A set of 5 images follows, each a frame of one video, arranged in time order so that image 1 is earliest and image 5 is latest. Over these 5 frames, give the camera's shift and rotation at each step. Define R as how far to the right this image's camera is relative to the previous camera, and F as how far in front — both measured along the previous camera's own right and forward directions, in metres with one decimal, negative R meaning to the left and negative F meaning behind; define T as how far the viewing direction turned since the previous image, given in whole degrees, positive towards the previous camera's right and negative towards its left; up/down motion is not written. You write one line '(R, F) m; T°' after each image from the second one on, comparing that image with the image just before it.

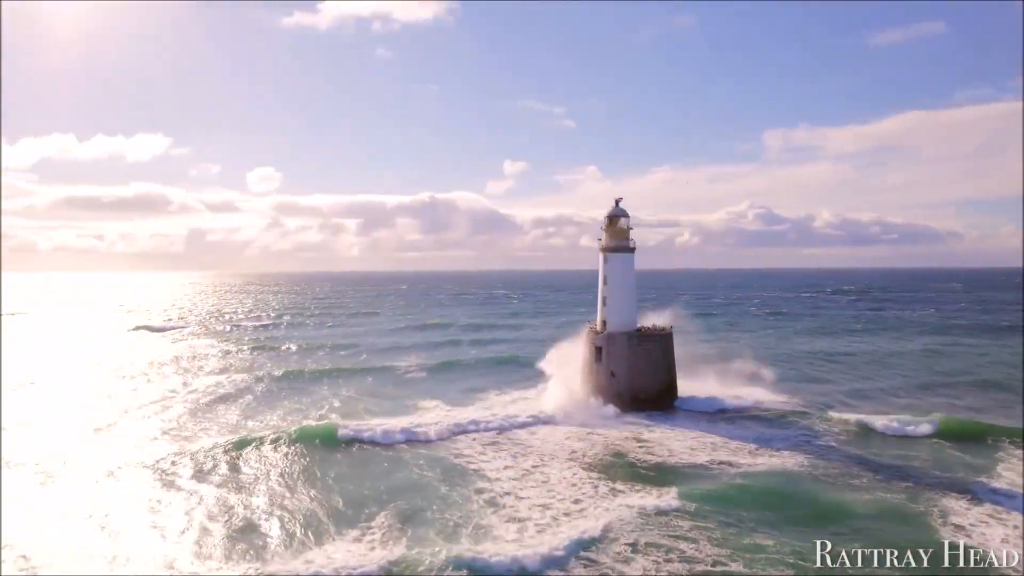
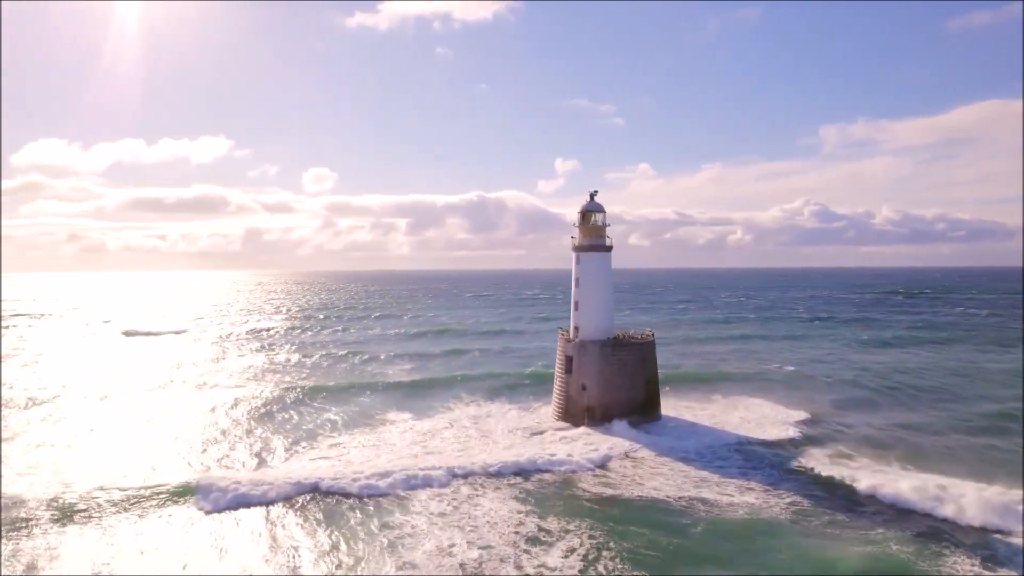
(+2.4, +1.9) m; -4°
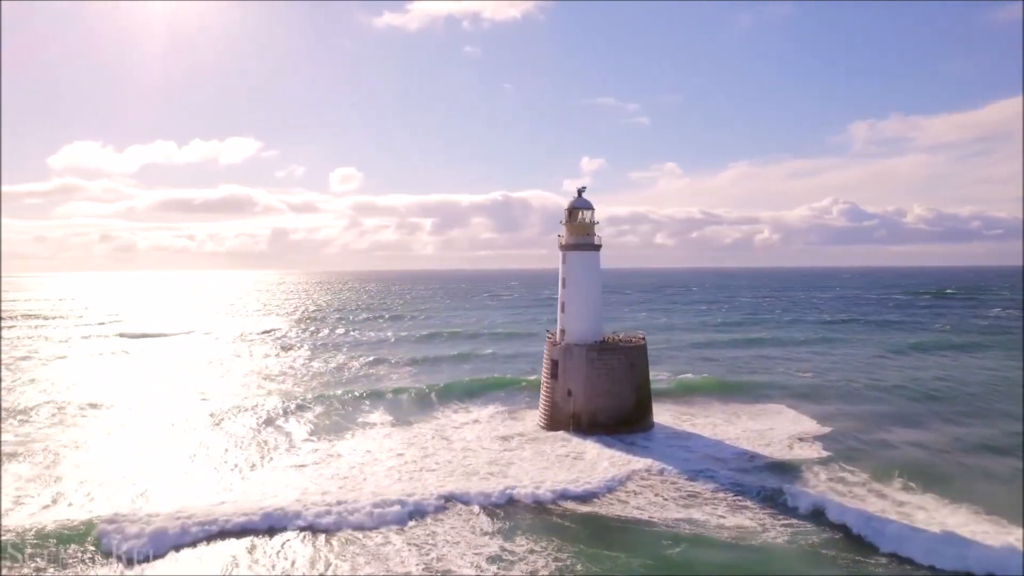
(+1.1, +0.8) m; -2°
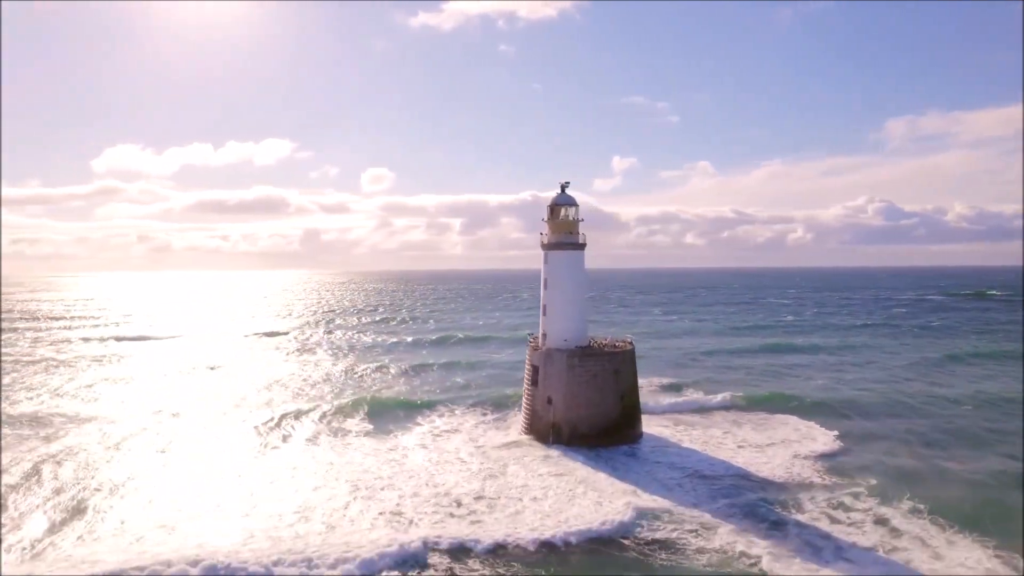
(+1.3, +0.9) m; -3°
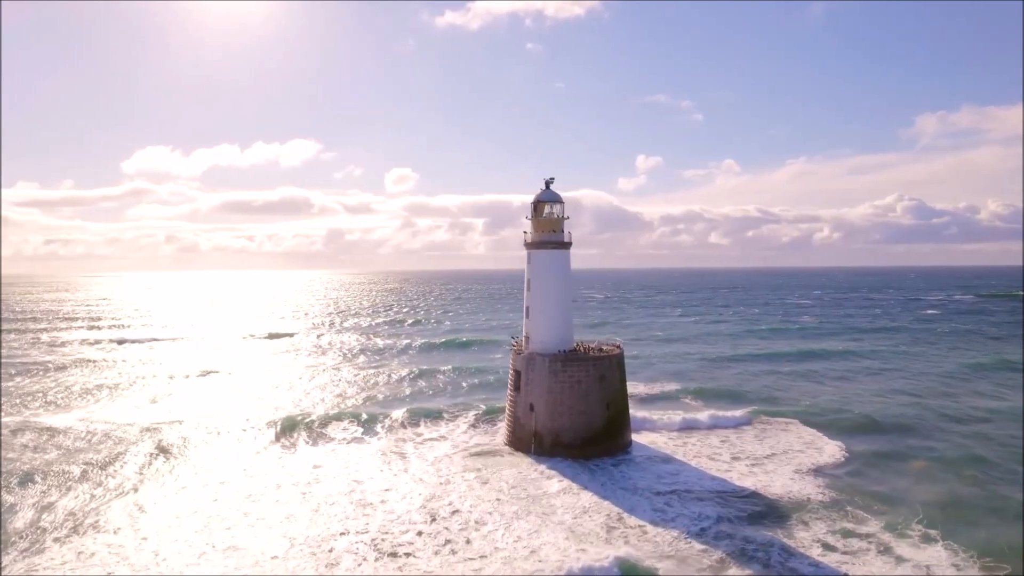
(+1.0, +0.7) m; -2°
